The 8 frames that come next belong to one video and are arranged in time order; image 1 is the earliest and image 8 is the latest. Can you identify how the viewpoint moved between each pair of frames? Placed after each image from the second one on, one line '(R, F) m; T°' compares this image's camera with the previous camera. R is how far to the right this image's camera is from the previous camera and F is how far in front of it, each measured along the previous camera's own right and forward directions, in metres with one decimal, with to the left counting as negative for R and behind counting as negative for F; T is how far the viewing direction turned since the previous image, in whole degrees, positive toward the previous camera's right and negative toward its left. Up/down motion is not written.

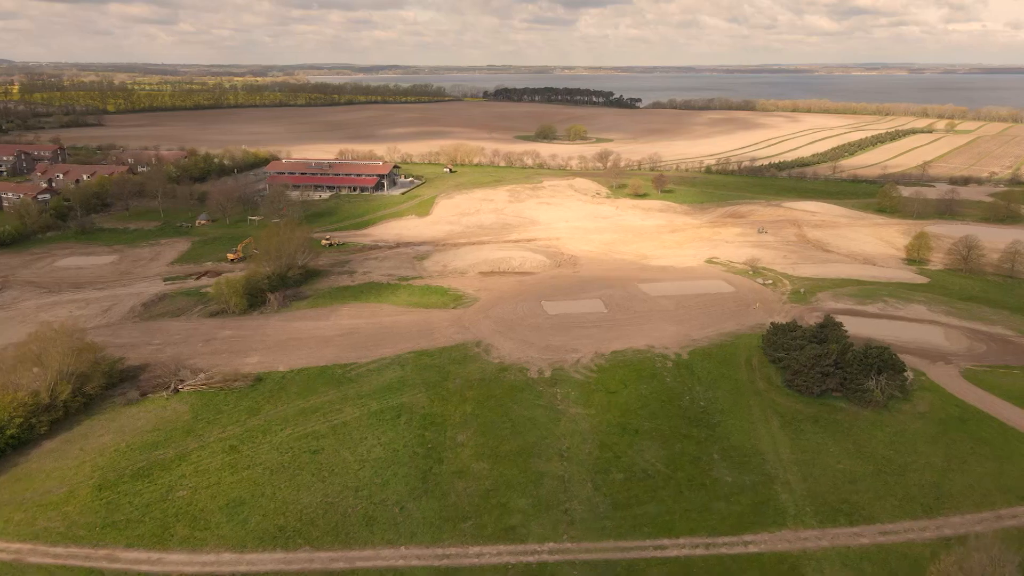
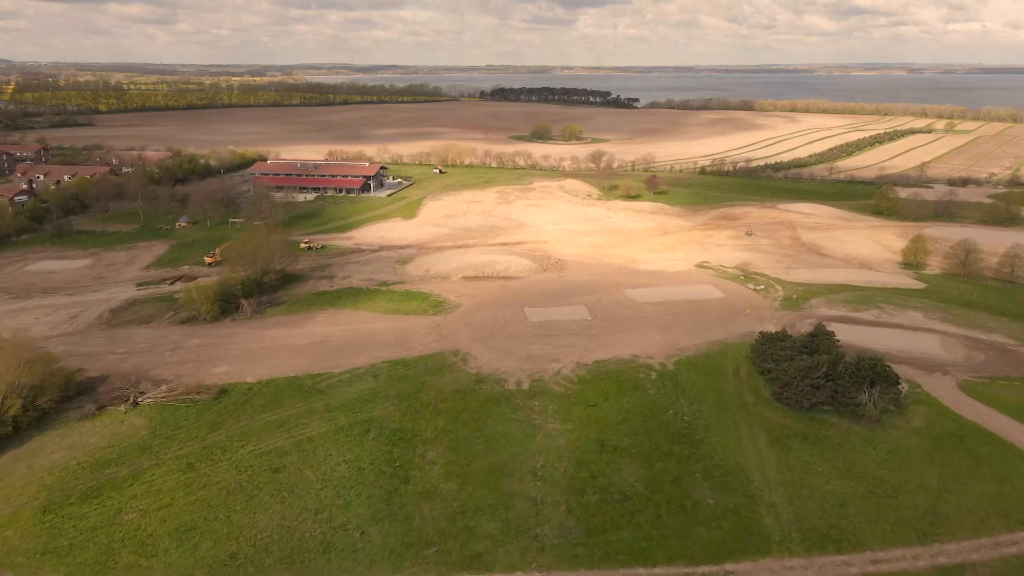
(+0.7, +1.1) m; 0°
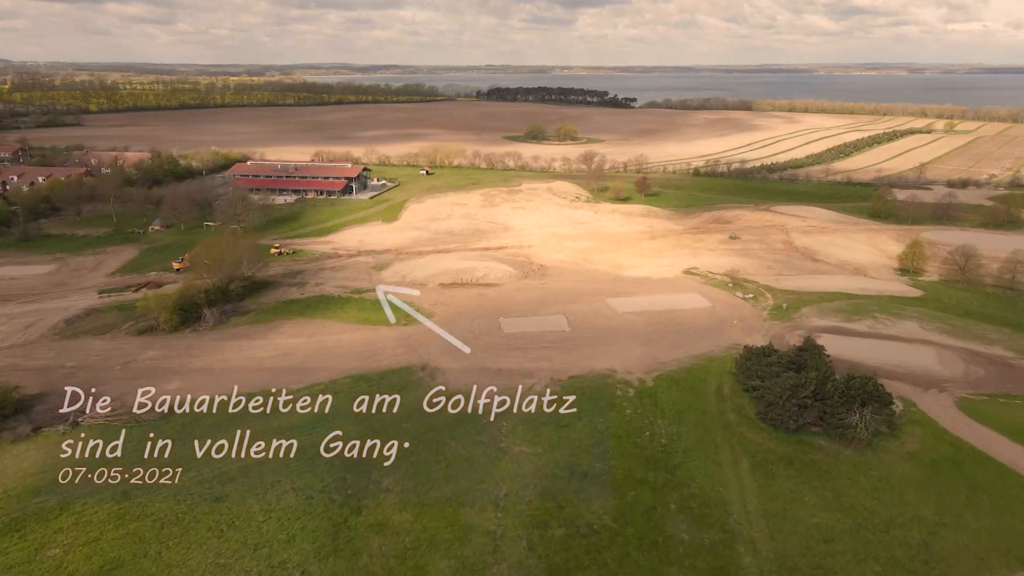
(+1.0, +1.5) m; 0°
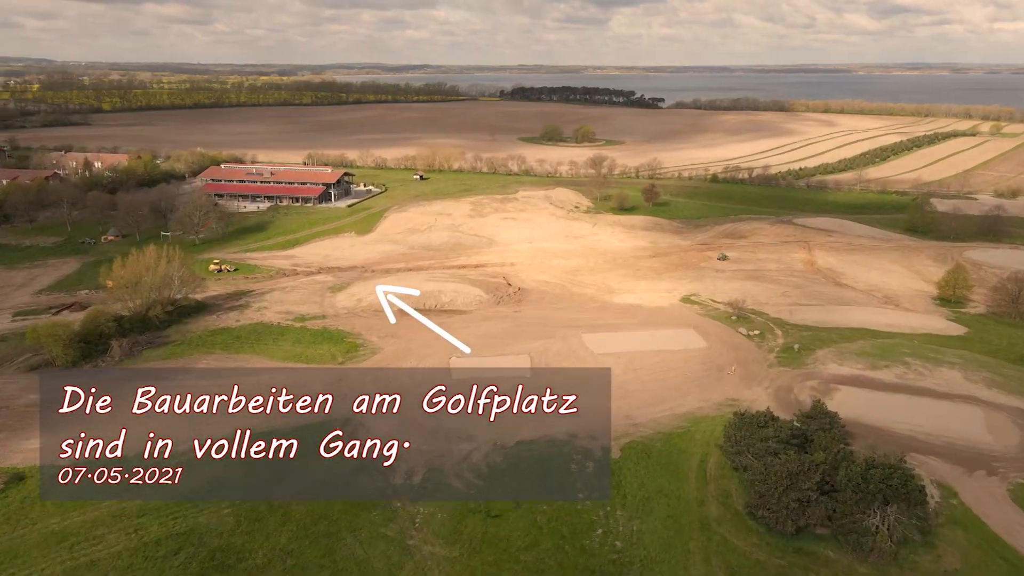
(+2.4, +4.8) m; -2°
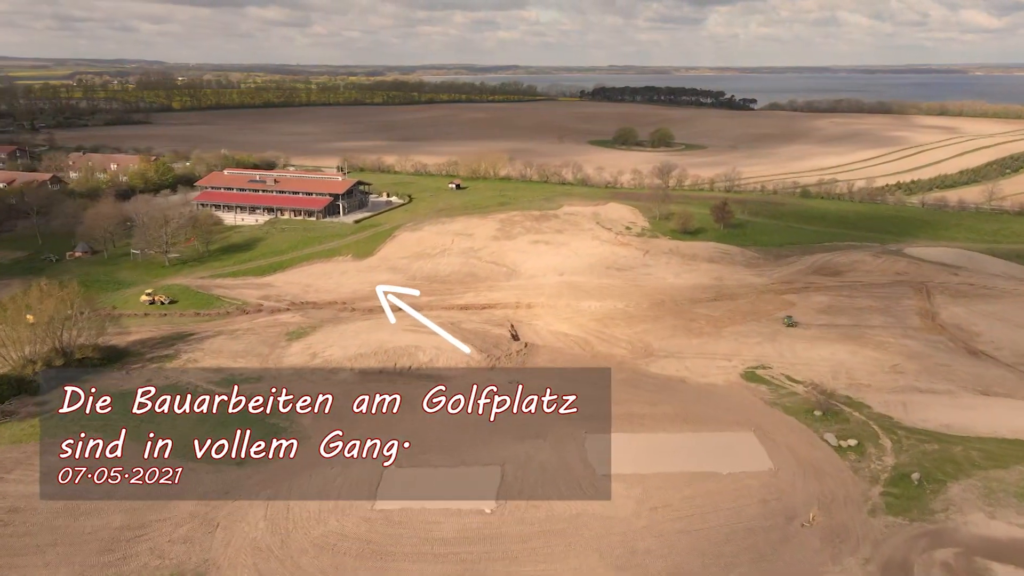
(+2.5, +8.1) m; -6°
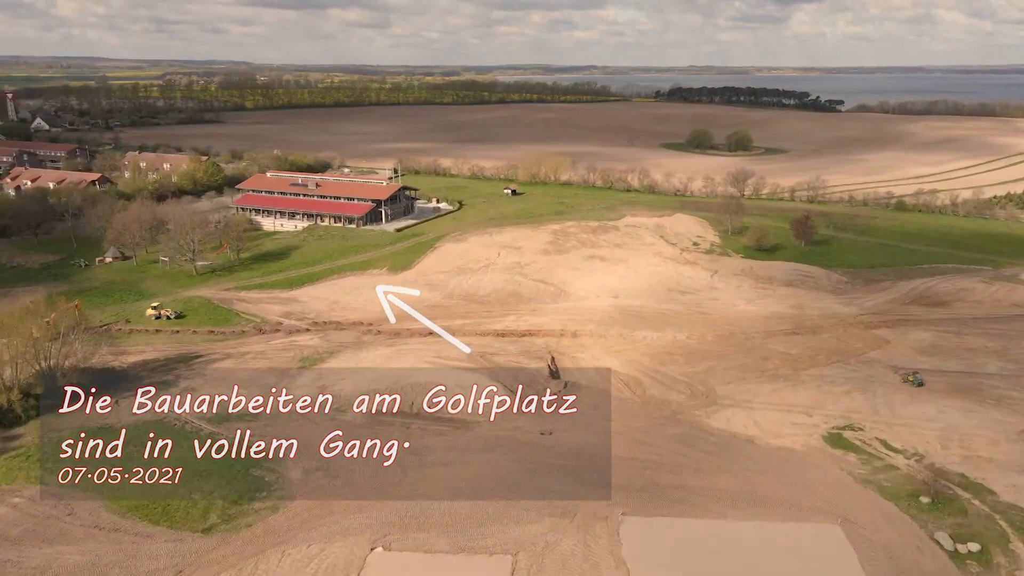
(+0.9, +3.4) m; -5°
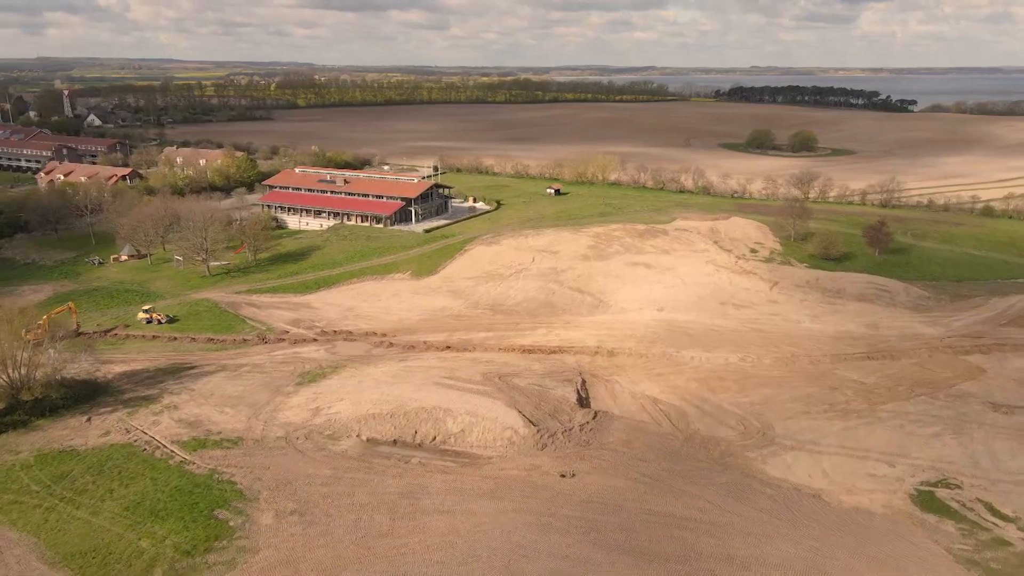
(+0.7, +3.0) m; -4°
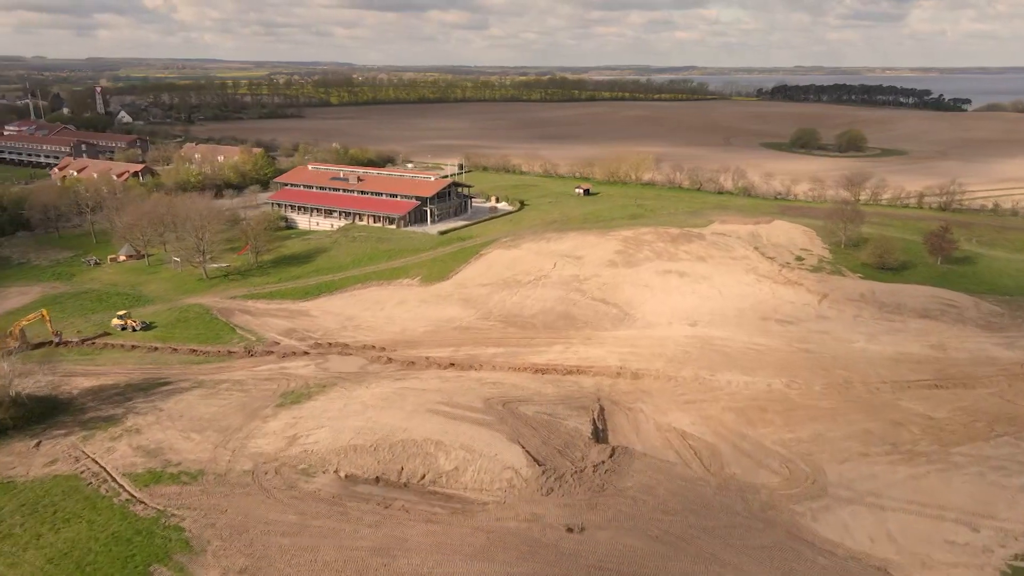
(+0.6, +2.6) m; -3°
